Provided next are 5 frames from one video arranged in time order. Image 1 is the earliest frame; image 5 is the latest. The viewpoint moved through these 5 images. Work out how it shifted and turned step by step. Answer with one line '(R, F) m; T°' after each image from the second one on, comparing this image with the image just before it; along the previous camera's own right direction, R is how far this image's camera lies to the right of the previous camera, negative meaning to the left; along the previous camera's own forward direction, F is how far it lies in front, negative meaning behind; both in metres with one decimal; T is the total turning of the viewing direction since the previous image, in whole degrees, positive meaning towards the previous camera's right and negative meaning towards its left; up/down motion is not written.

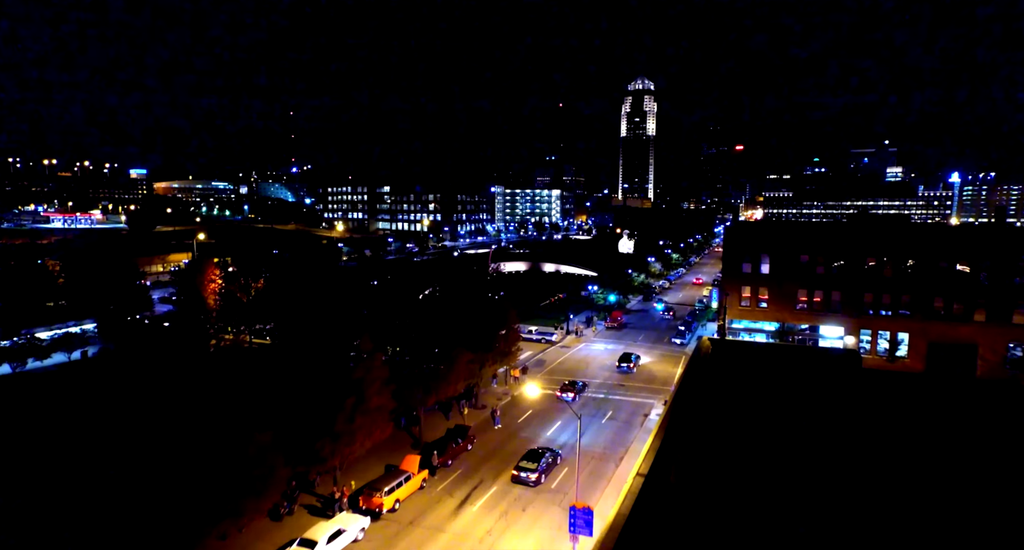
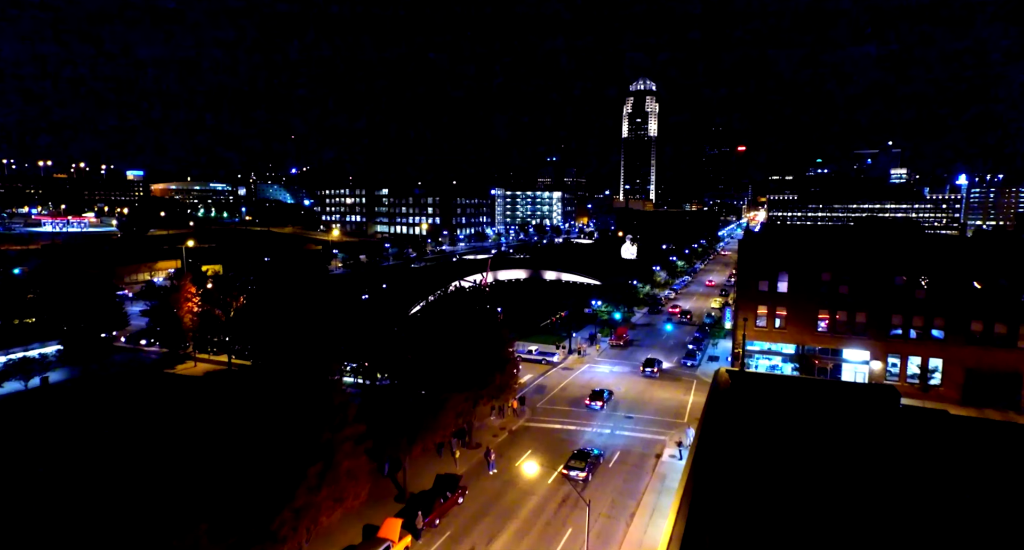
(+0.1, +2.9) m; 0°
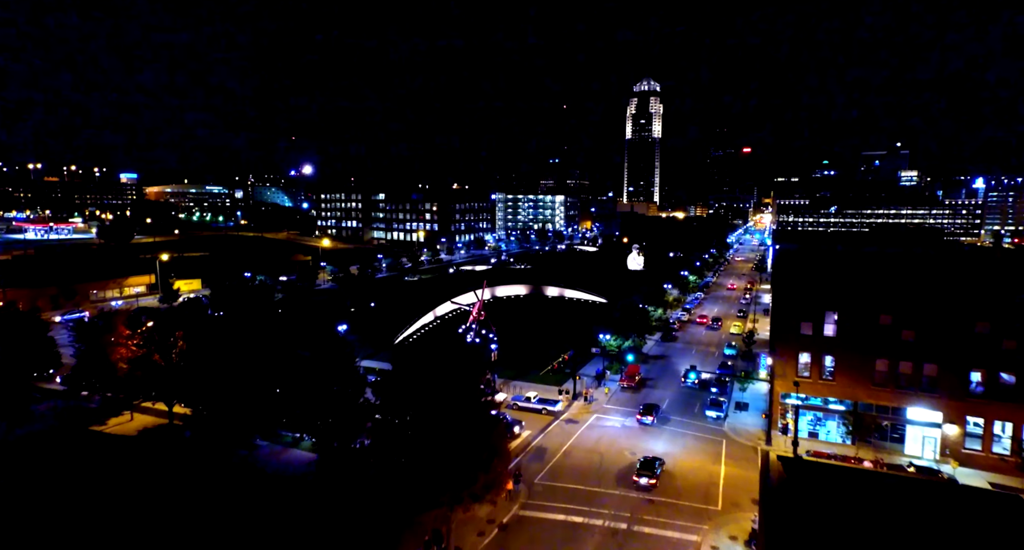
(+0.4, +6.1) m; 0°
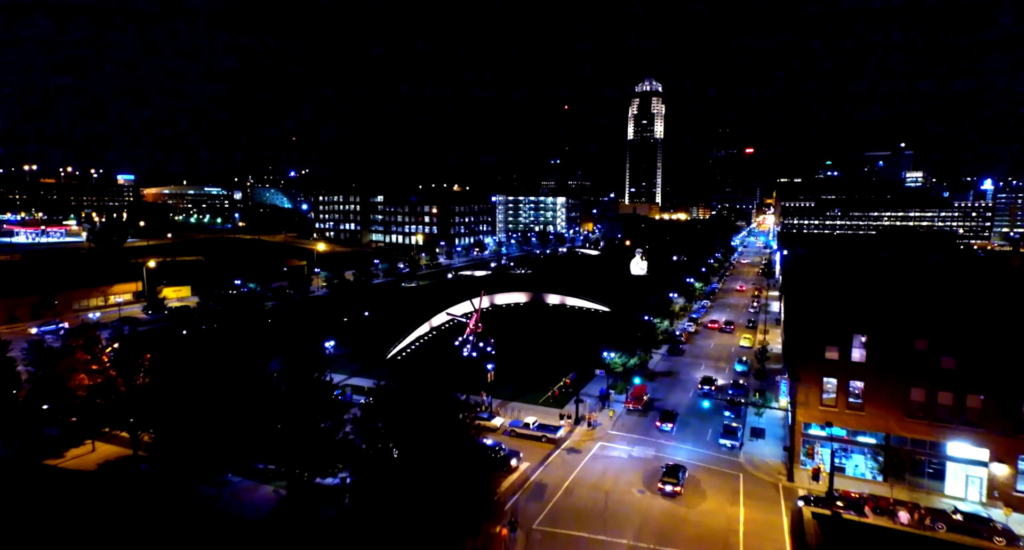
(+0.2, +2.8) m; 0°
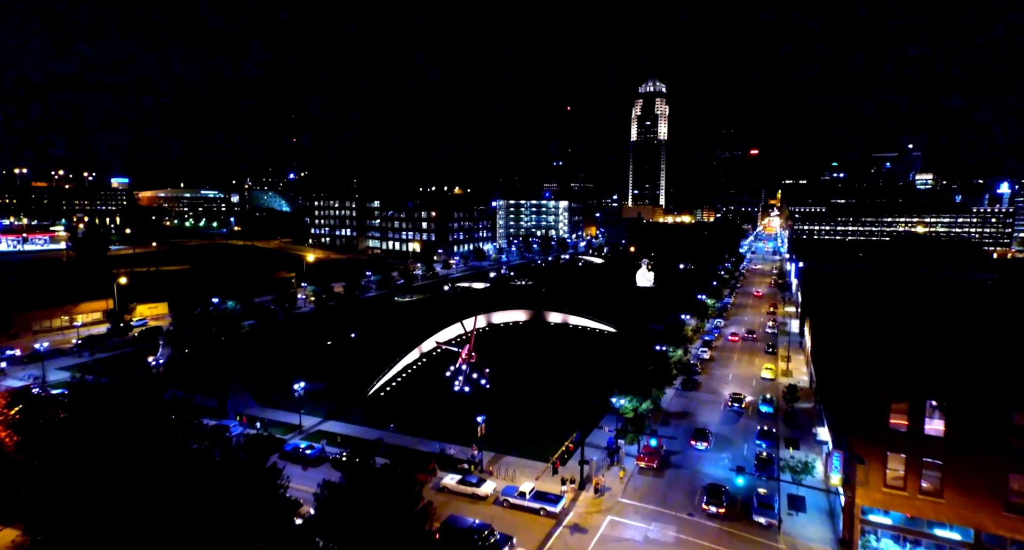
(+0.4, +5.4) m; 0°
